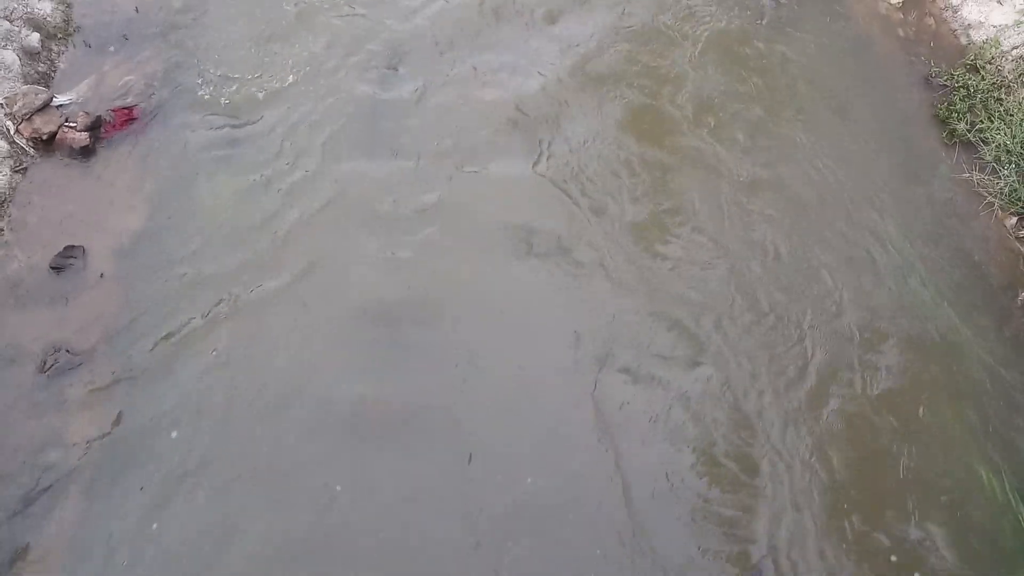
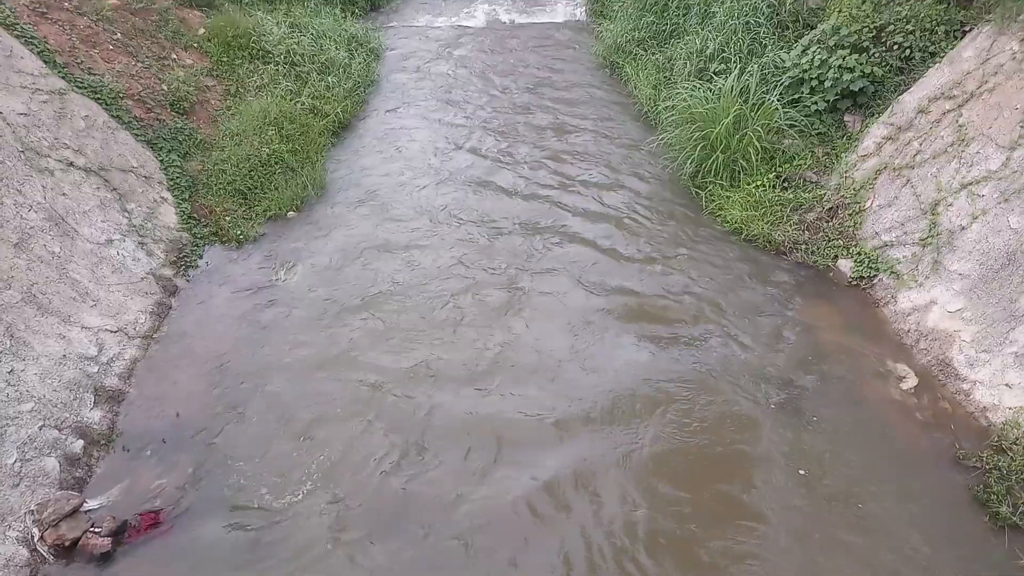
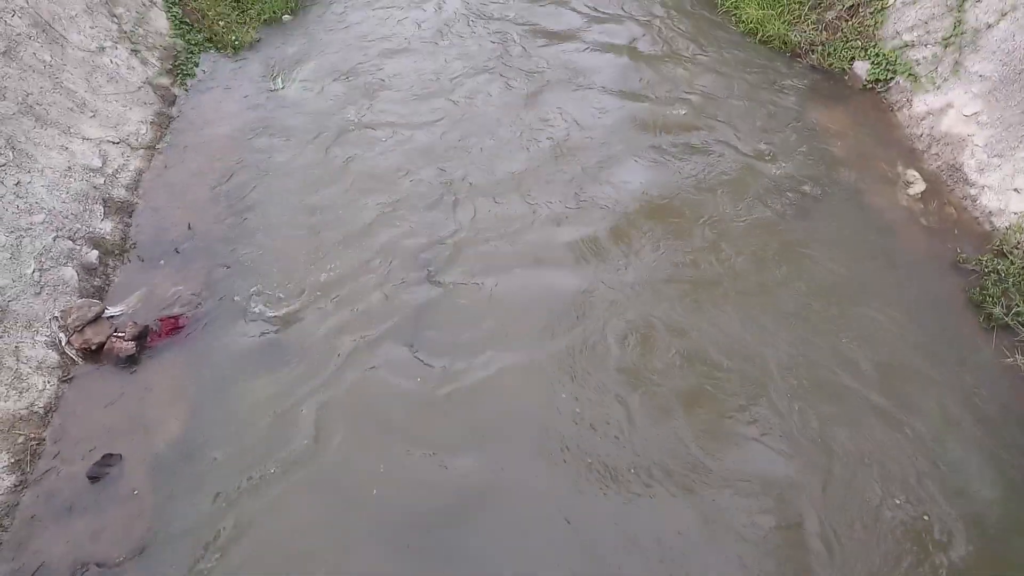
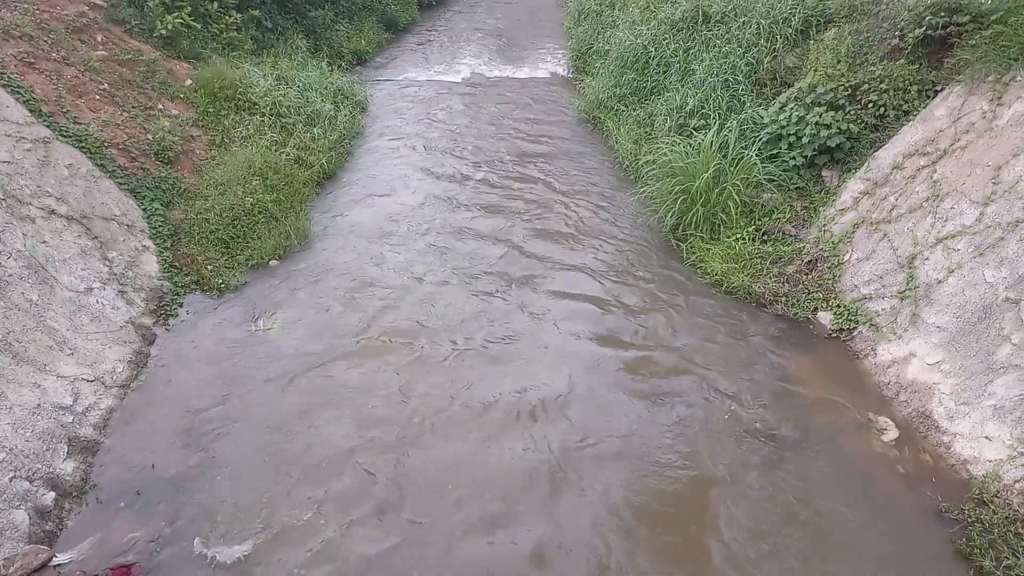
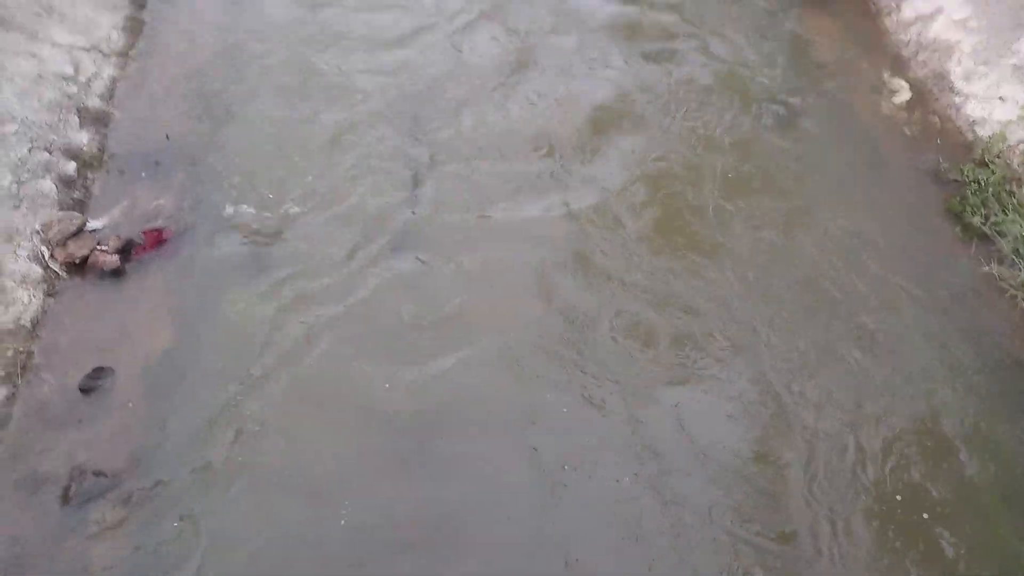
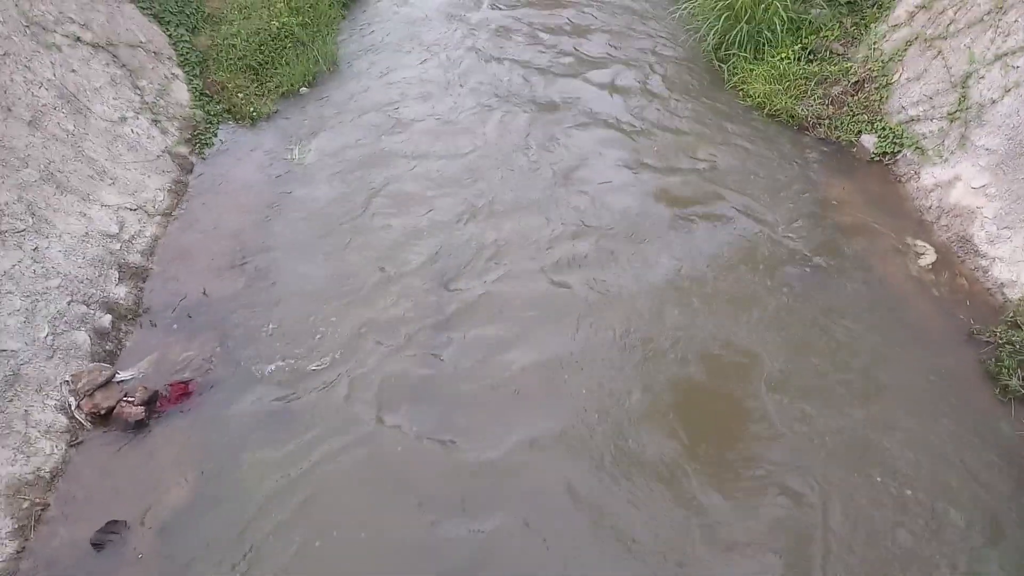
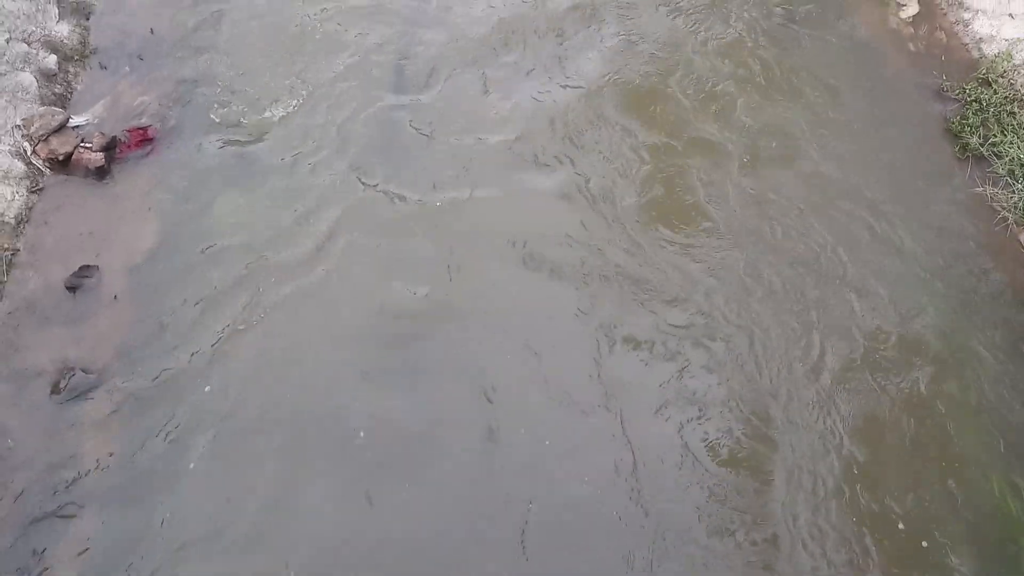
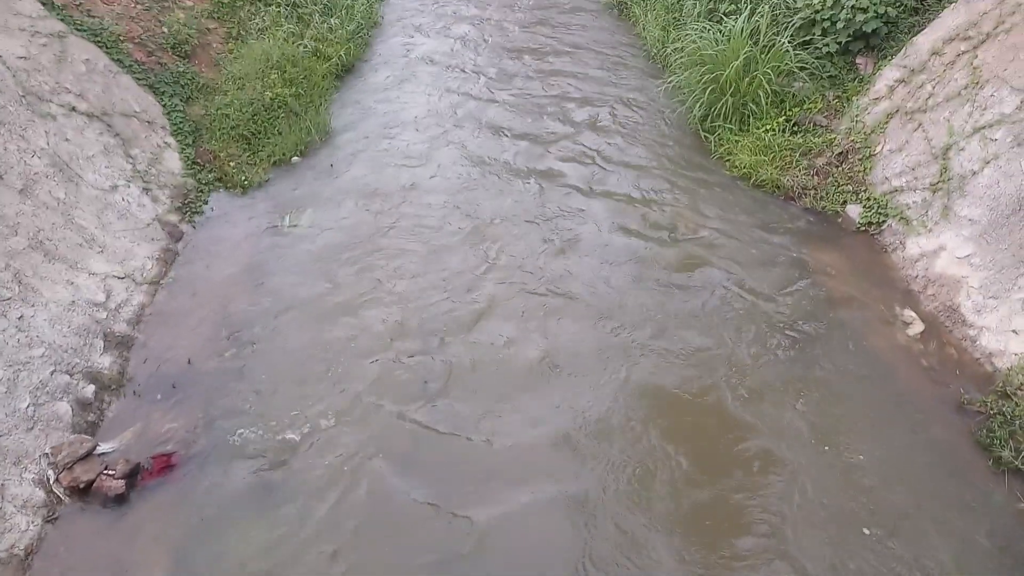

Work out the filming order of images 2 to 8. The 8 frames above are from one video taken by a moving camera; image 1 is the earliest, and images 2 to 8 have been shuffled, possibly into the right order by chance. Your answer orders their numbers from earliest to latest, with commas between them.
7, 5, 3, 6, 8, 2, 4
